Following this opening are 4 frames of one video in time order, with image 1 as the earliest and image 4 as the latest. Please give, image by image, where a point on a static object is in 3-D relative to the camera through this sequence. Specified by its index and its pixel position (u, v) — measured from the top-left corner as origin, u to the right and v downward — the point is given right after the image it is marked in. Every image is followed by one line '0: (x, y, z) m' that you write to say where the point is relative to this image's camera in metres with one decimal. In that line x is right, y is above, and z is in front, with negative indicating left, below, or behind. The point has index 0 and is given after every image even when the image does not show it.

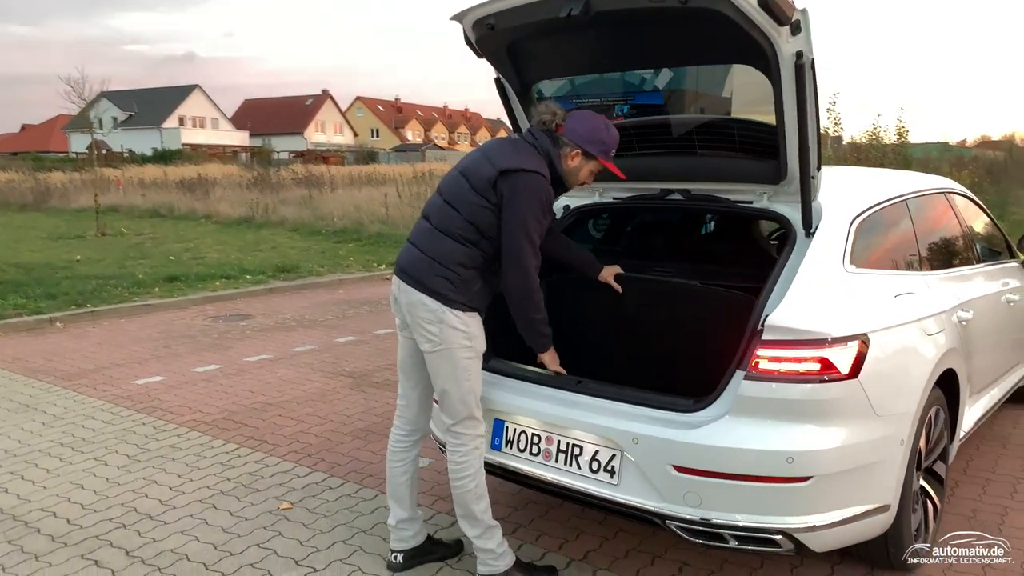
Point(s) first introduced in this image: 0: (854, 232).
0: (+1.3, +0.2, +3.1) m
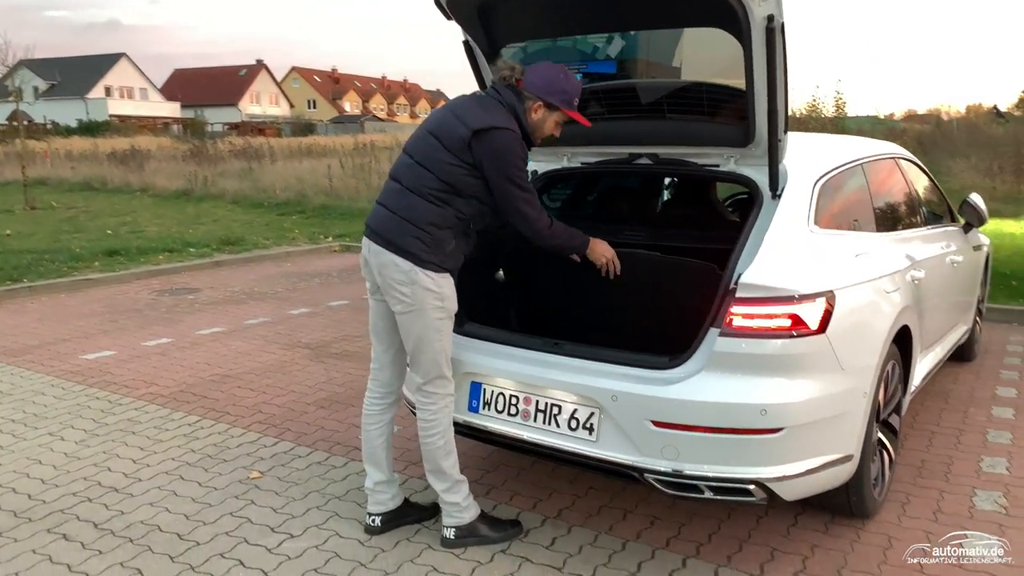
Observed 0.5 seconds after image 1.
0: (+1.2, +0.4, +3.2) m
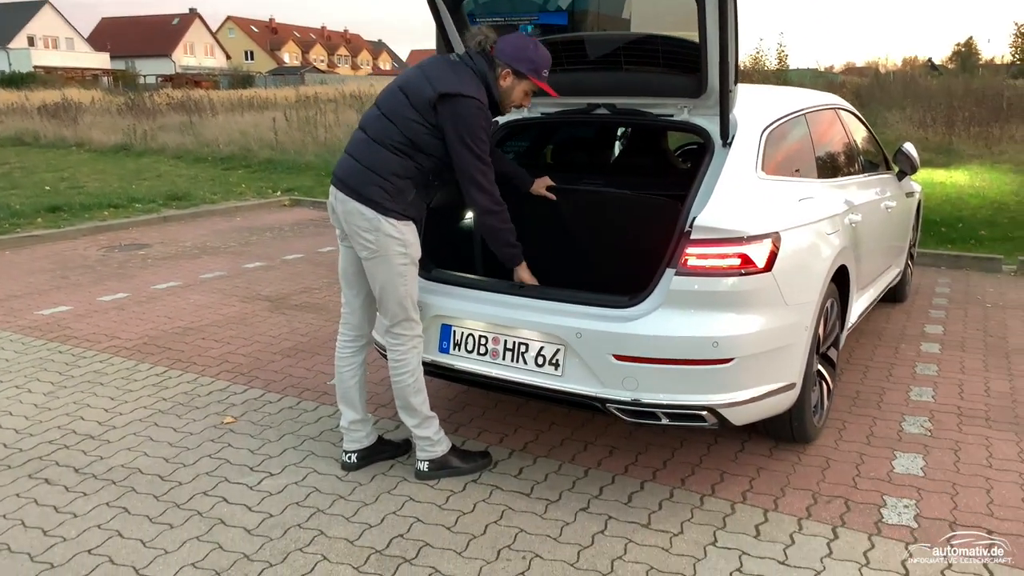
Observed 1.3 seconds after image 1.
0: (+1.1, +0.6, +3.5) m
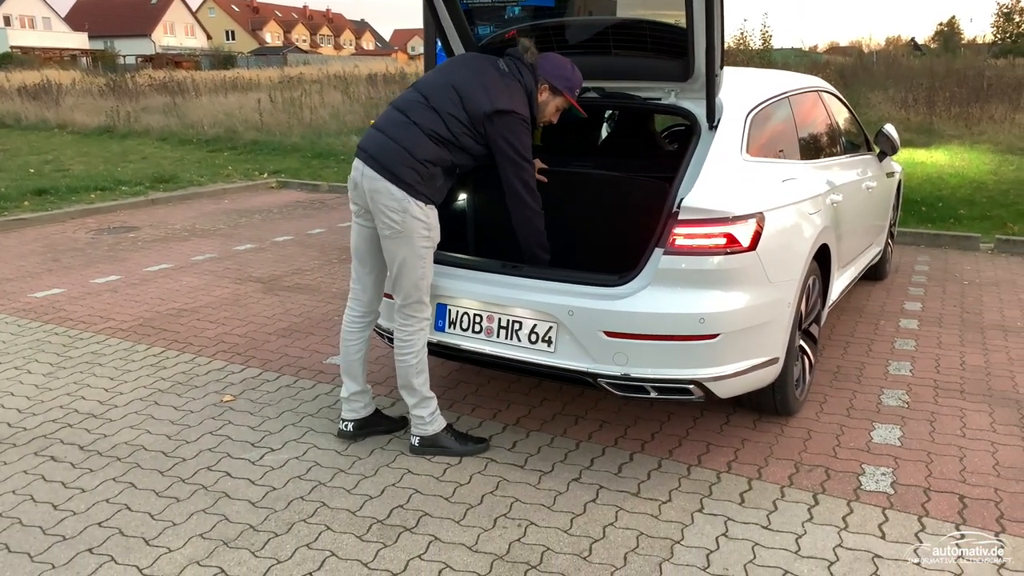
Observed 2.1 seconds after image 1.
0: (+1.0, +0.7, +3.6) m
